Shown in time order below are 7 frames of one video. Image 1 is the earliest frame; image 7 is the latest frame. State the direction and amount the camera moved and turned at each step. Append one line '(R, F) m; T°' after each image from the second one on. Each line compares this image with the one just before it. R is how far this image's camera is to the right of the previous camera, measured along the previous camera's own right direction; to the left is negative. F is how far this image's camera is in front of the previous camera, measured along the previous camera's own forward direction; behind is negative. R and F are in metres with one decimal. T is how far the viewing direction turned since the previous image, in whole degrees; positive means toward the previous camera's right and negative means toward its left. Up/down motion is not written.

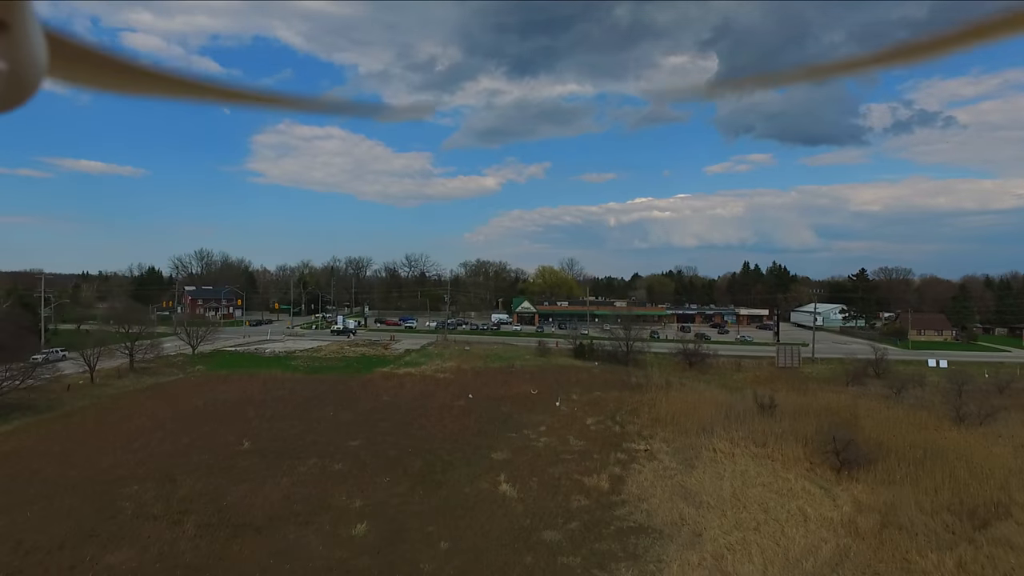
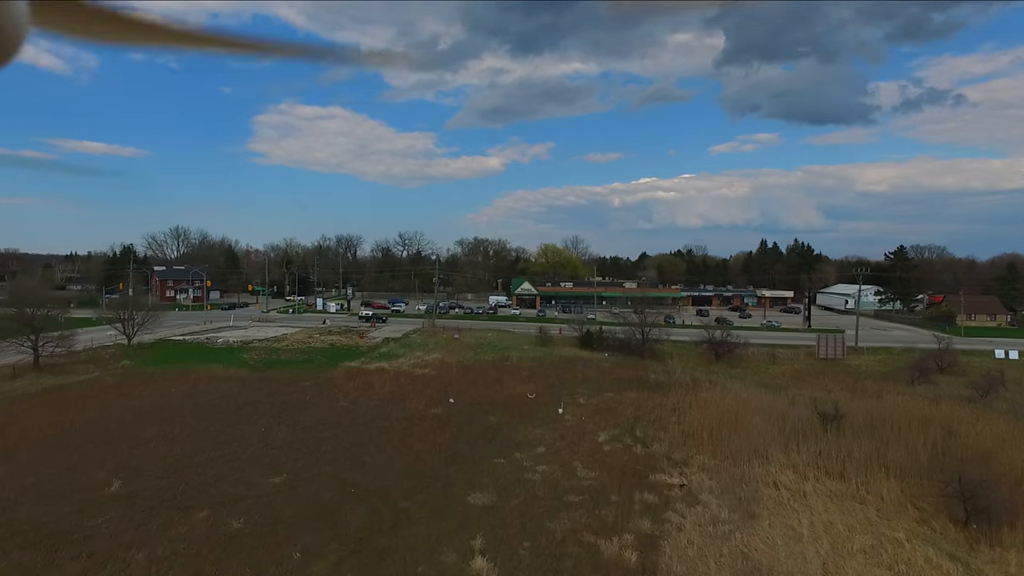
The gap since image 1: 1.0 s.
(+0.5, +5.9) m; 0°
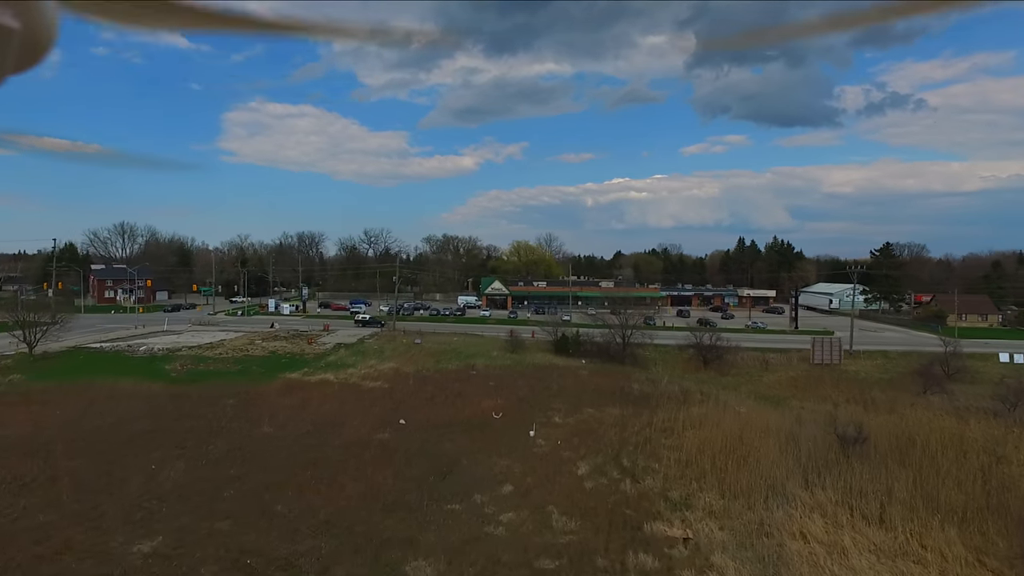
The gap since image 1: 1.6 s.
(+0.4, +3.6) m; +2°
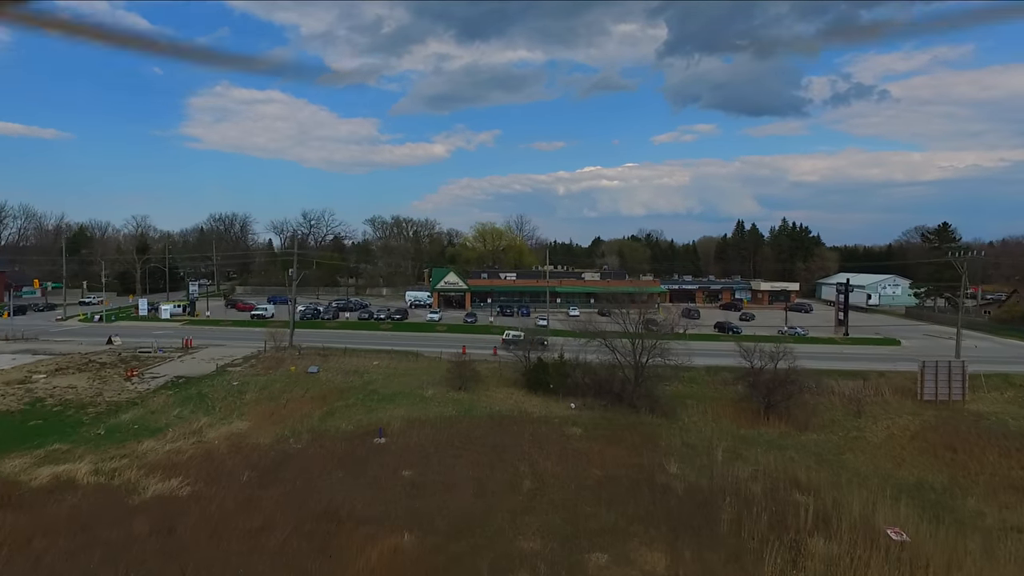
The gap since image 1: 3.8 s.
(+0.9, +11.9) m; +3°
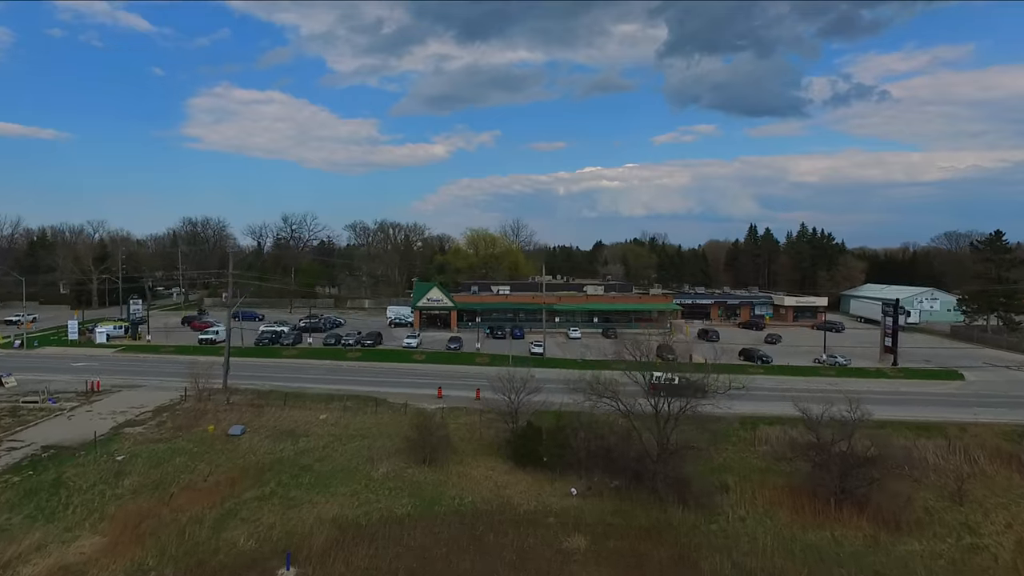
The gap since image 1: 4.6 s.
(+0.5, +5.1) m; 0°
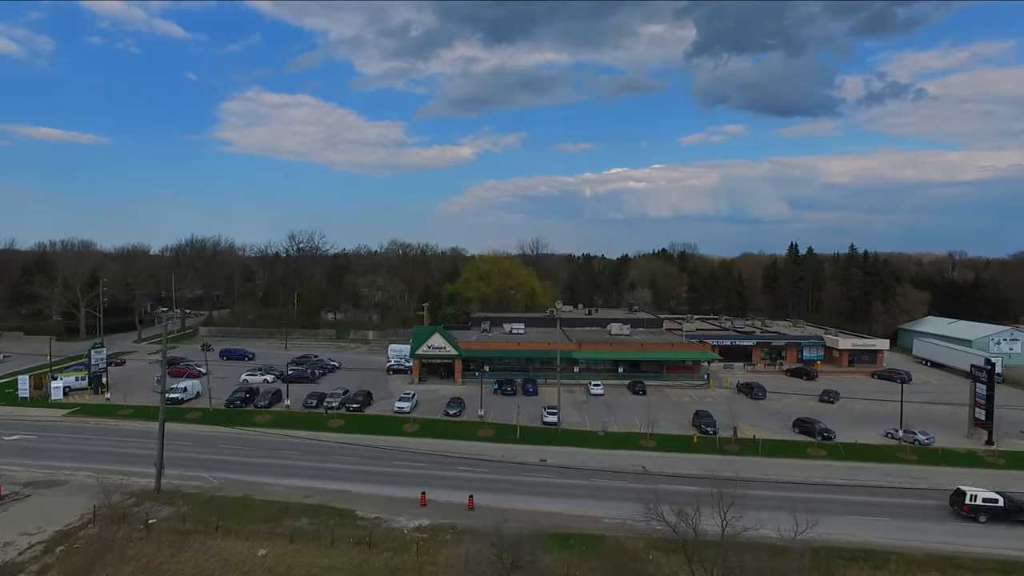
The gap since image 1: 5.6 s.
(+0.7, +4.5) m; -2°
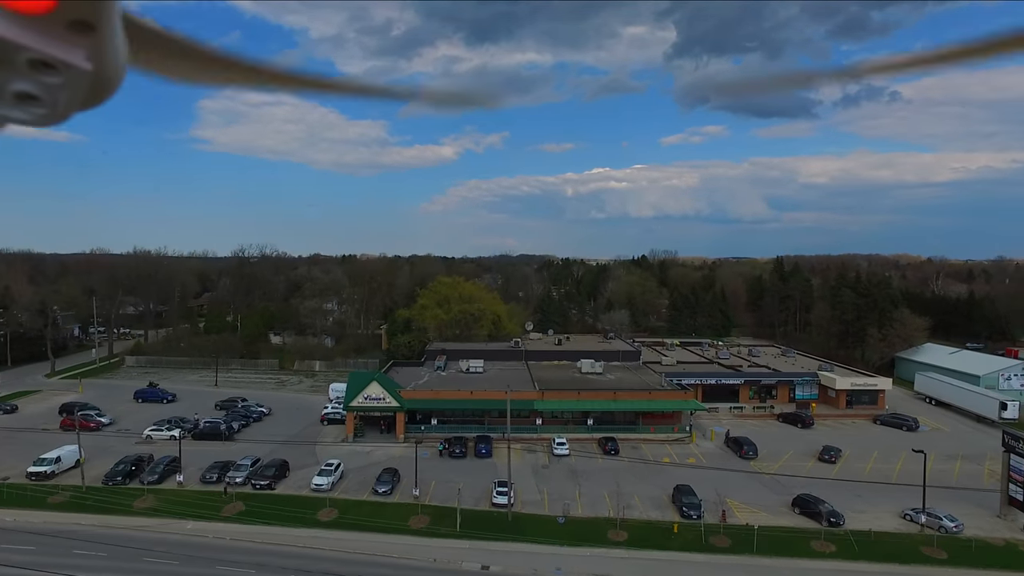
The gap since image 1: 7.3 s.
(+1.4, +4.5) m; +2°
